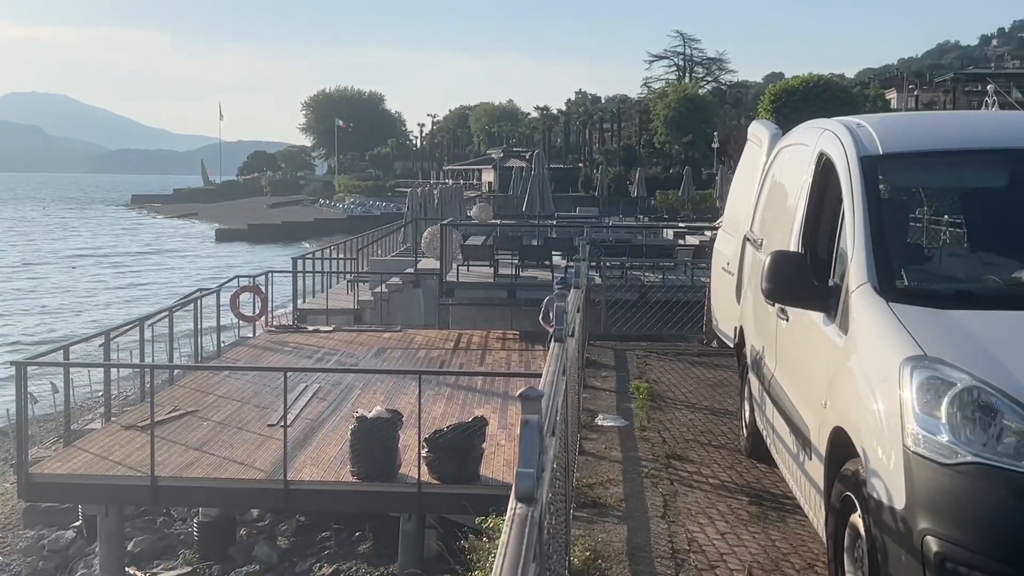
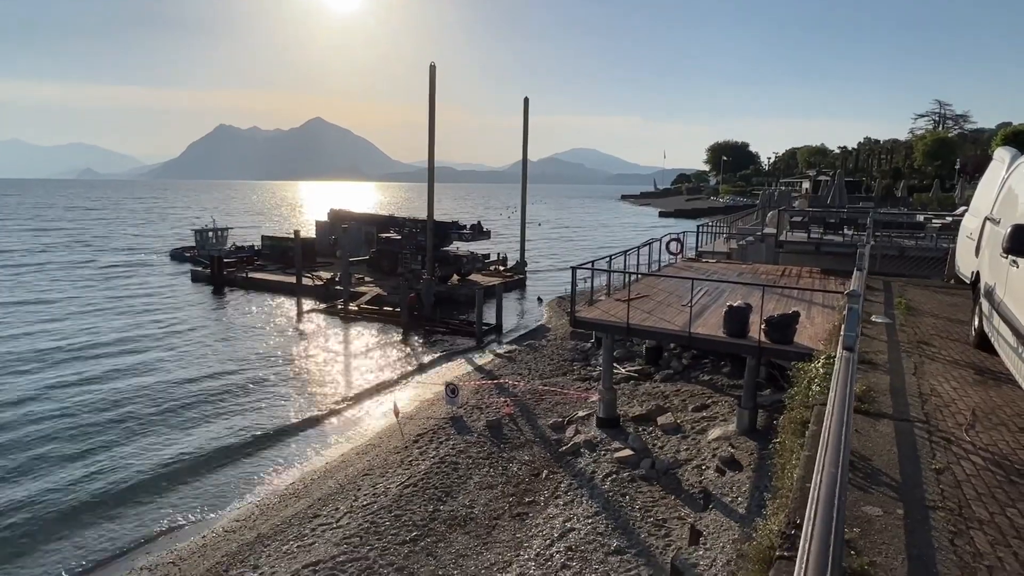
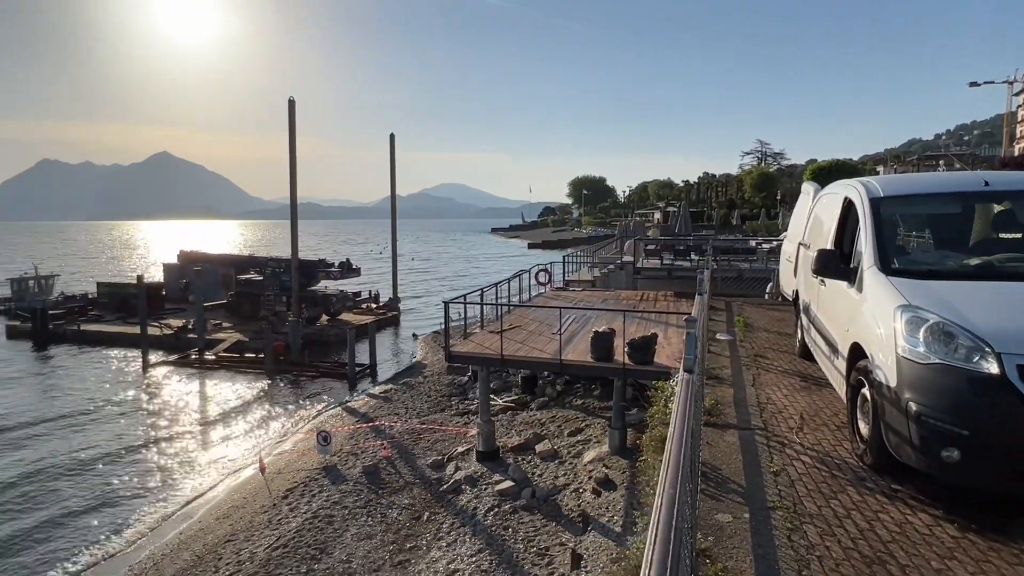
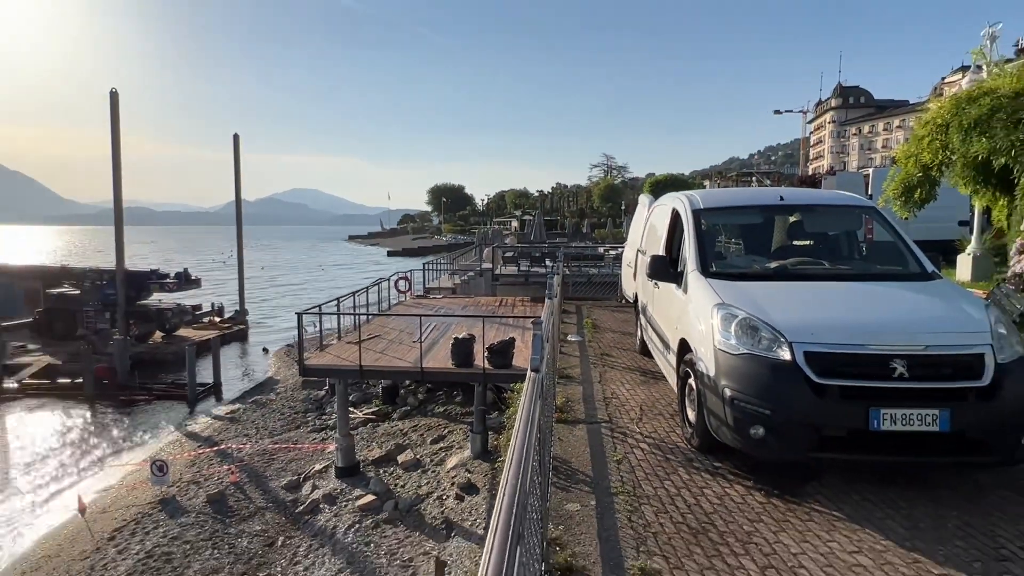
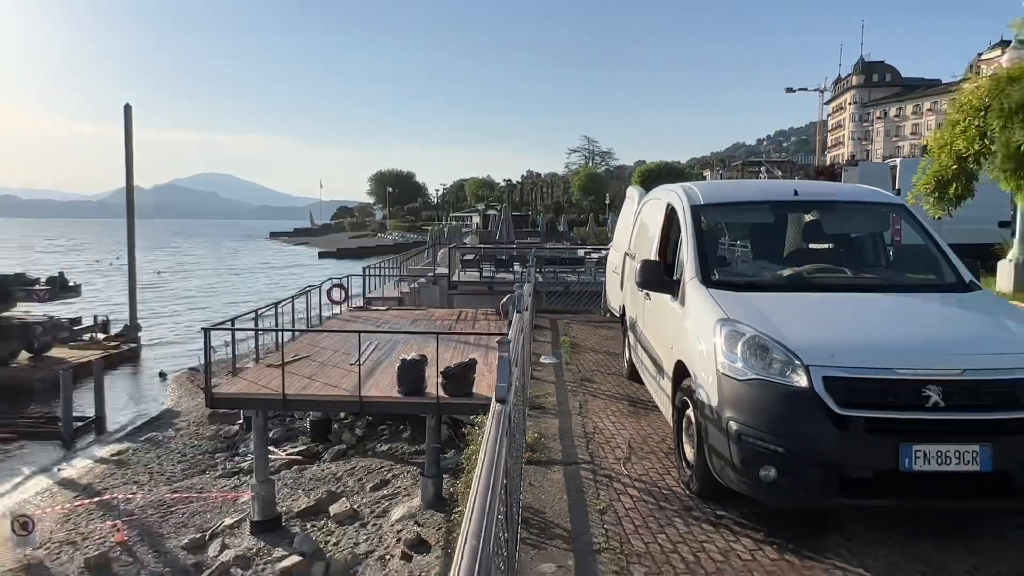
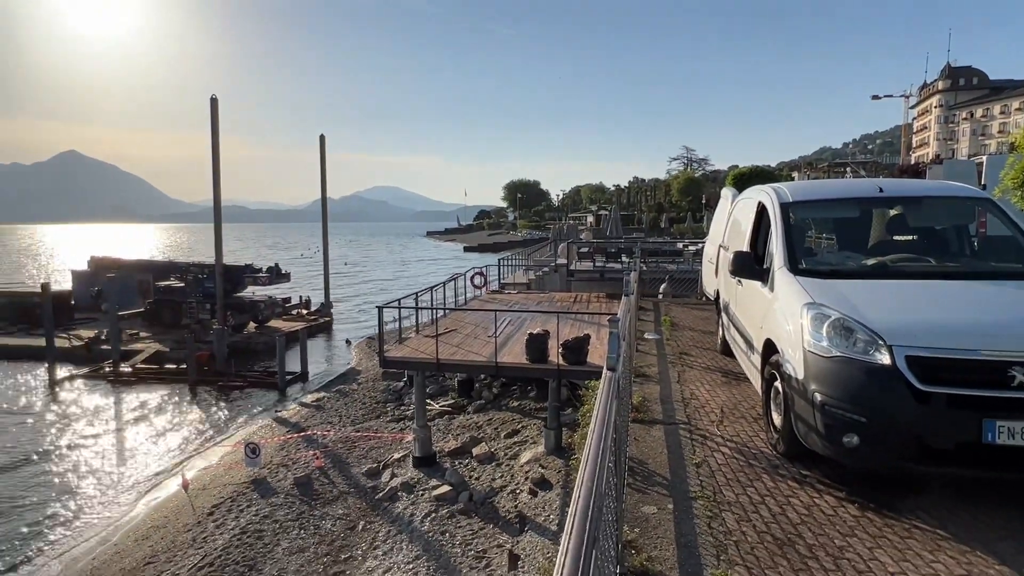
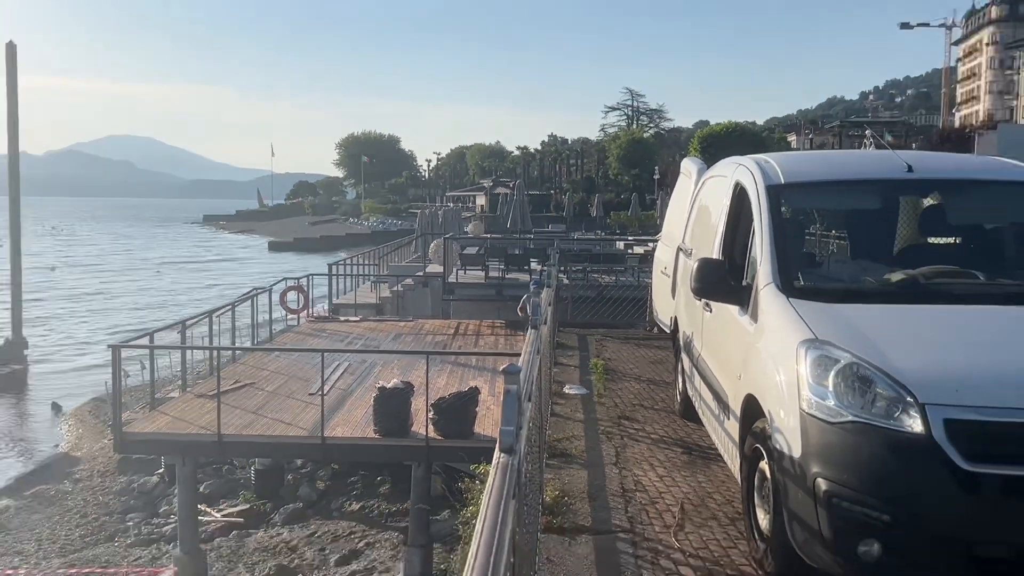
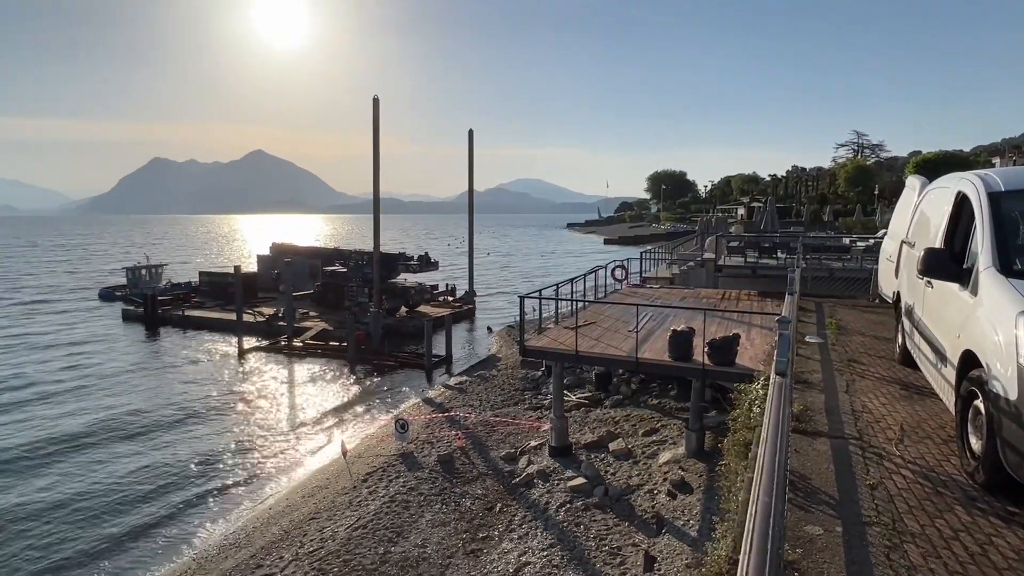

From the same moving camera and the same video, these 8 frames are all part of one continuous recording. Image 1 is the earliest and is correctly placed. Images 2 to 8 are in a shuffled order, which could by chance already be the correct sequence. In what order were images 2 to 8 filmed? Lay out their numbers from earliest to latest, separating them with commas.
7, 5, 4, 6, 3, 8, 2
